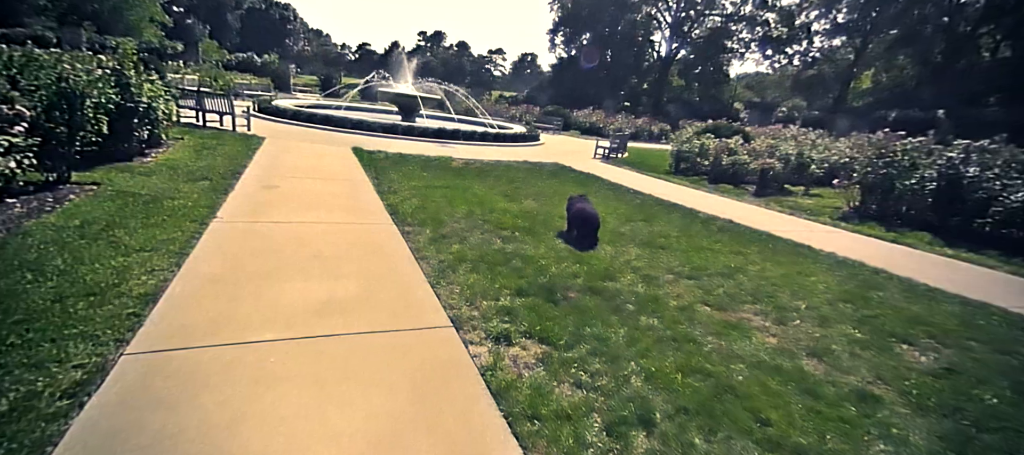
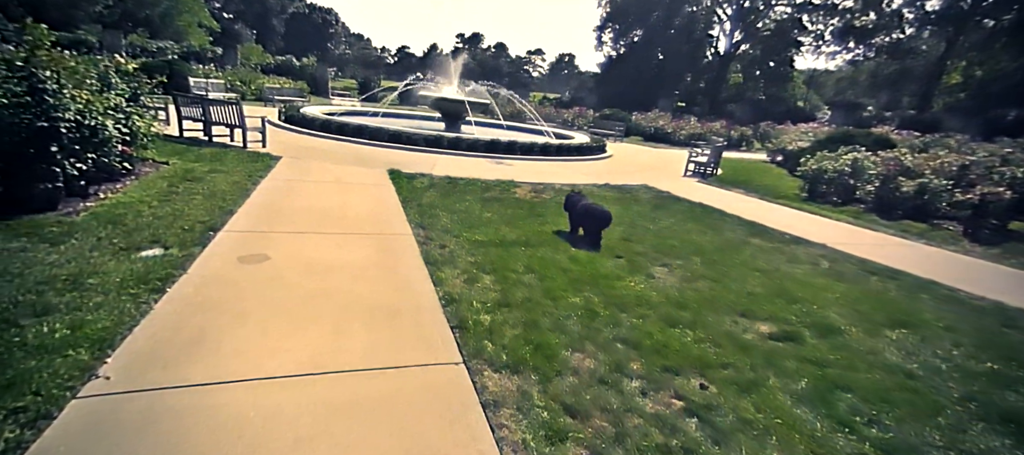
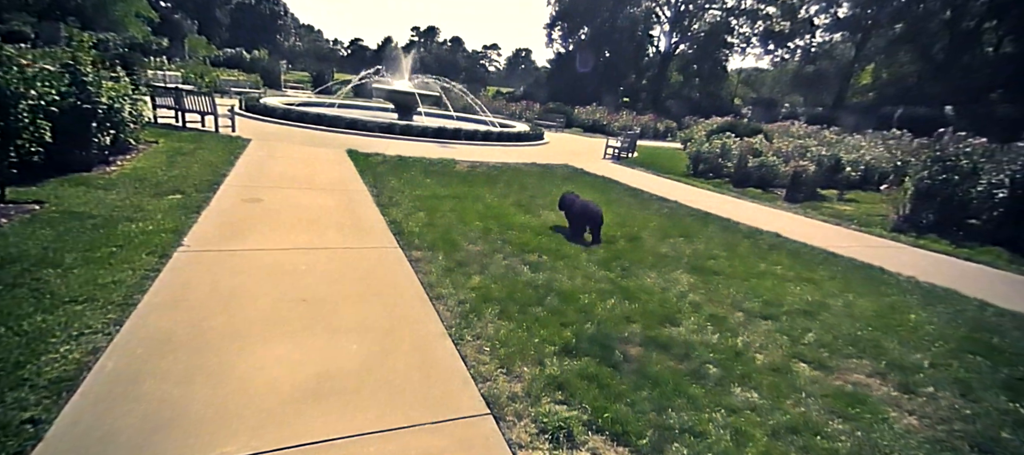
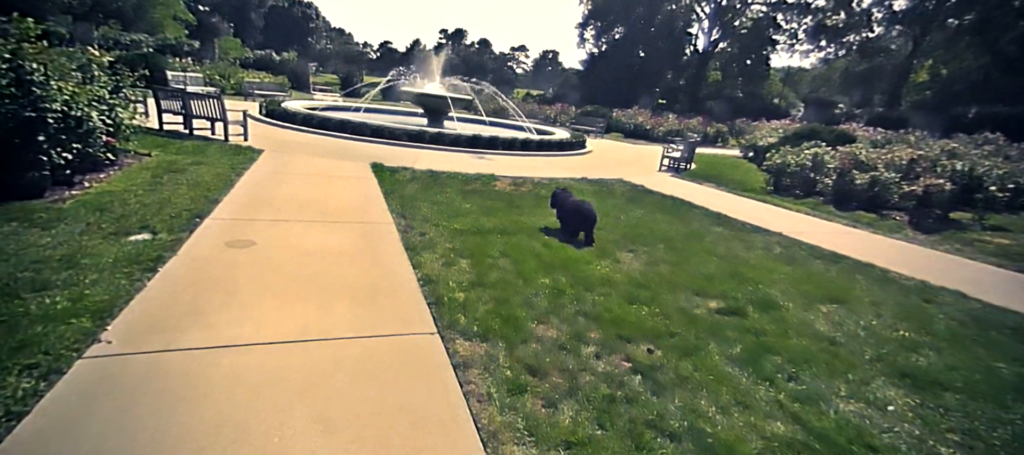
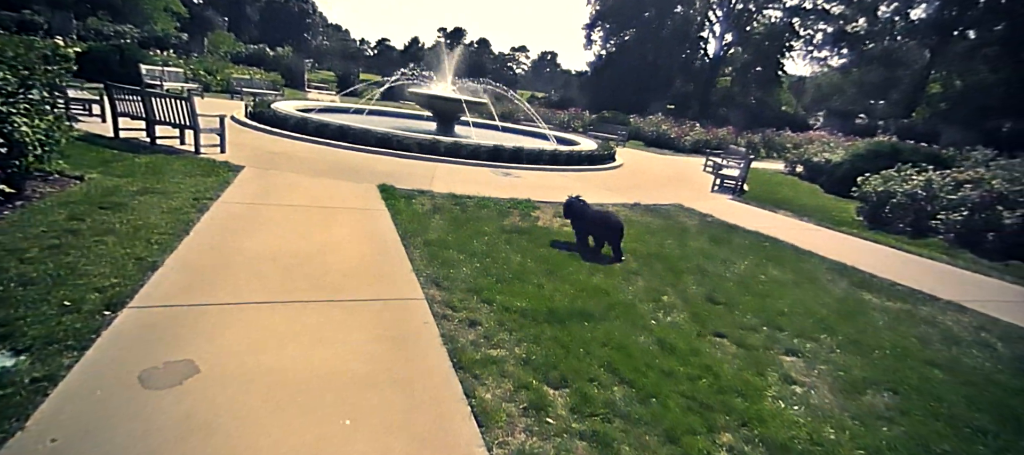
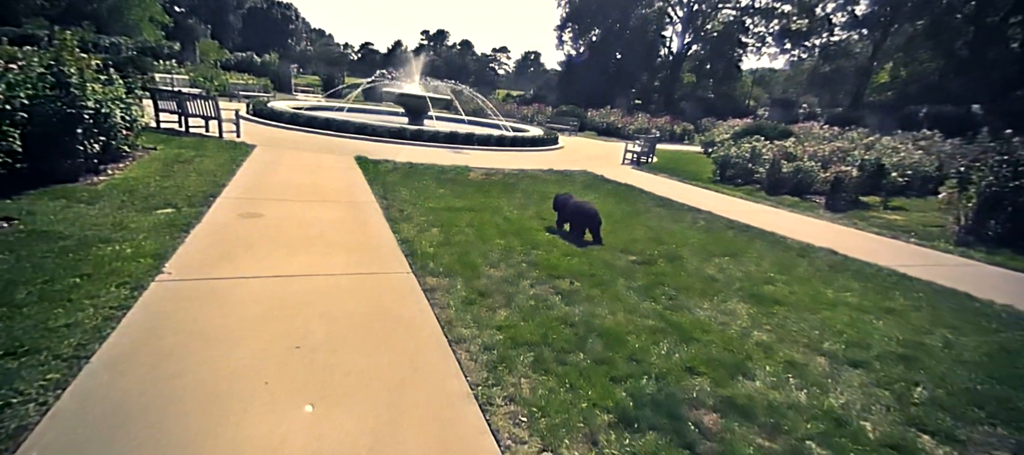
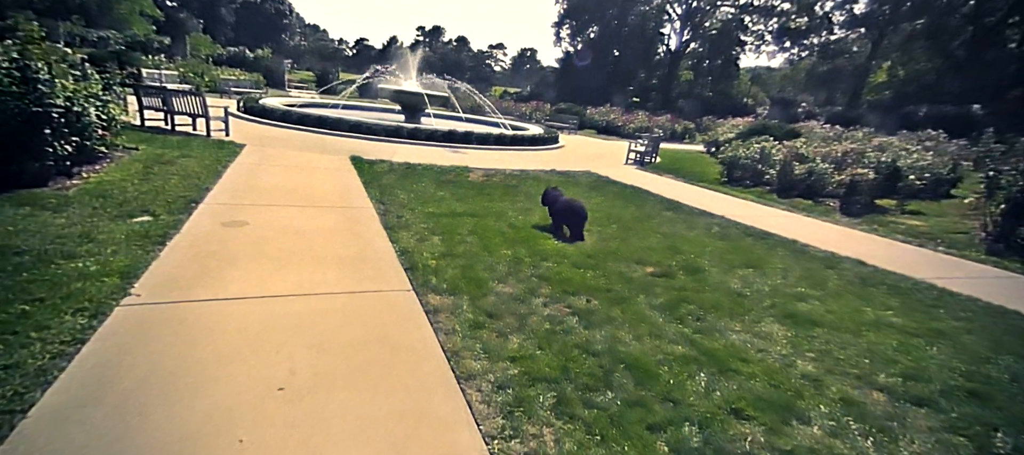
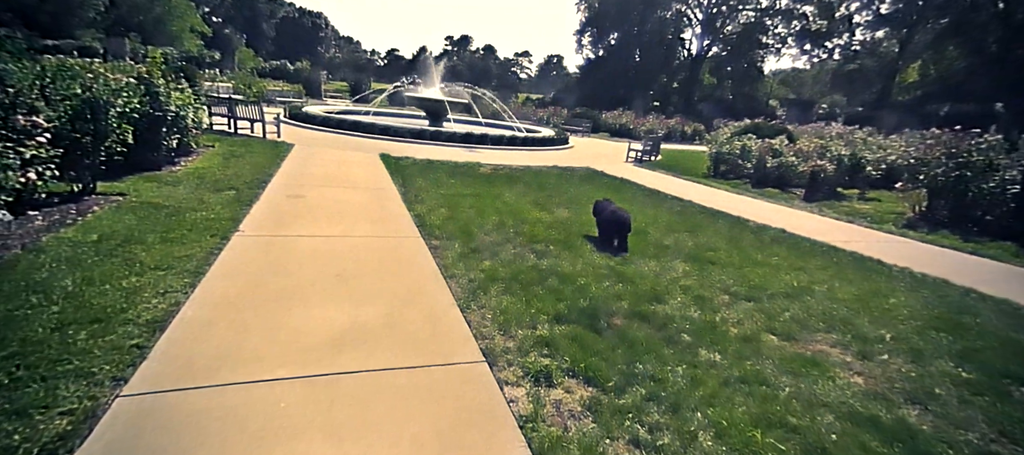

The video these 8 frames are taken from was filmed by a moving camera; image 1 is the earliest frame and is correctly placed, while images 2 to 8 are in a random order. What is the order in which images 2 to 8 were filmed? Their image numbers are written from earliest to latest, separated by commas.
8, 3, 6, 7, 4, 2, 5
